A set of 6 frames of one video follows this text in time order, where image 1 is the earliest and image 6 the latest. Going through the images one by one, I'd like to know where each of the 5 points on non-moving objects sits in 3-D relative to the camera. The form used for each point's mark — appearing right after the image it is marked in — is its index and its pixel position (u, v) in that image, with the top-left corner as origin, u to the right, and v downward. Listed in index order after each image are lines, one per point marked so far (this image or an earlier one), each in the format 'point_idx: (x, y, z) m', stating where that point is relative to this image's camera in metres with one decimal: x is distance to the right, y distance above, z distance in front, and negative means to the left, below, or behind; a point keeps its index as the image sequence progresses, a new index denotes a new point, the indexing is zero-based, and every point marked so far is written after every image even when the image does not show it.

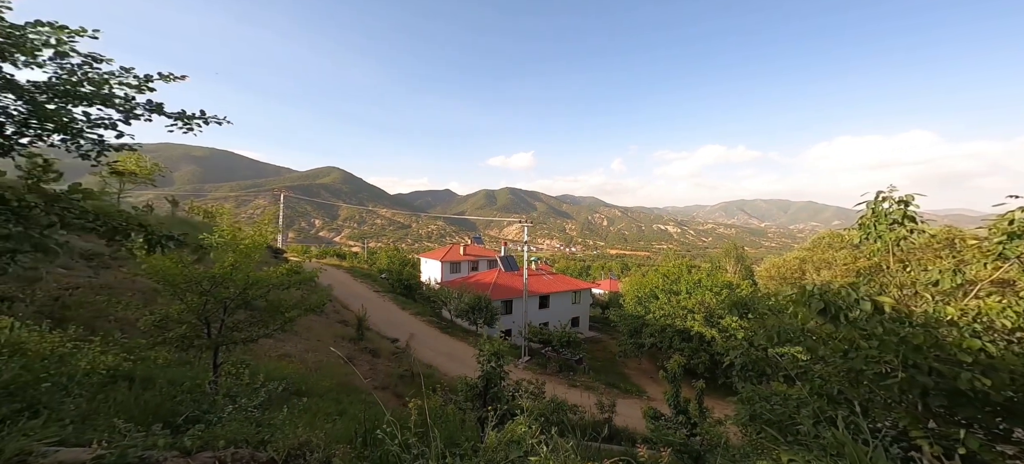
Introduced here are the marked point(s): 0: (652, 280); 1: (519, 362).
0: (+6.7, -2.3, +18.7) m
1: (+0.2, -5.1, +15.3) m
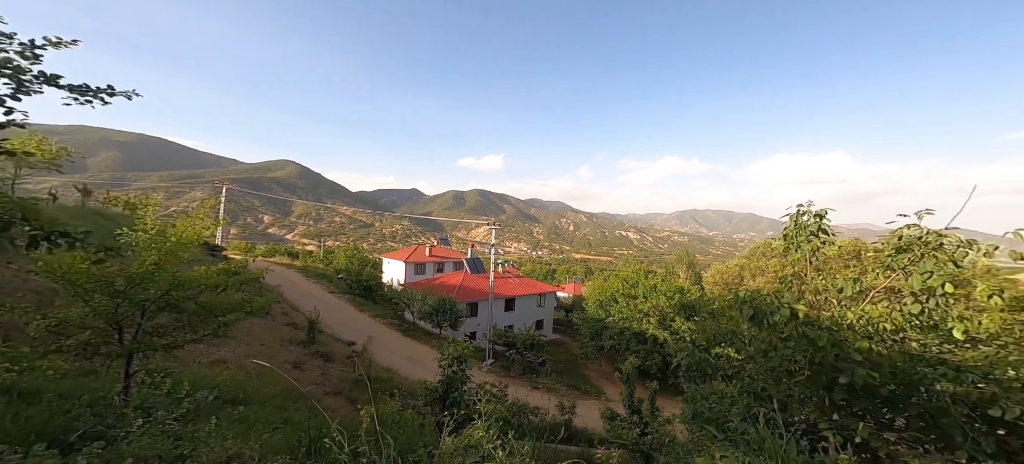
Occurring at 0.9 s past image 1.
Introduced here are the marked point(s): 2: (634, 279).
0: (+5.0, -2.6, +19.3) m
1: (-1.2, -5.2, +15.3) m
2: (+5.9, -2.2, +18.7) m
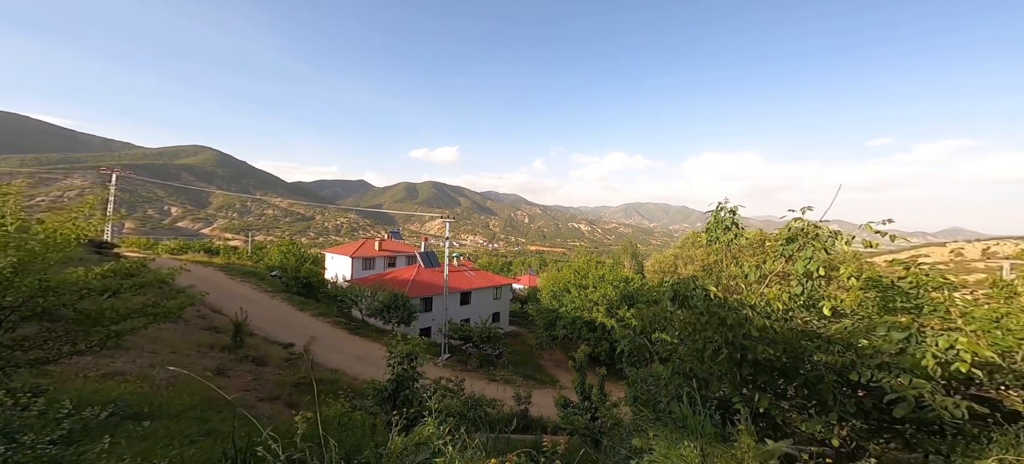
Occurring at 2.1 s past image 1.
0: (+2.6, -2.2, +19.9) m
1: (-2.9, -4.9, +15.0) m
2: (+3.6, -1.9, +19.4) m
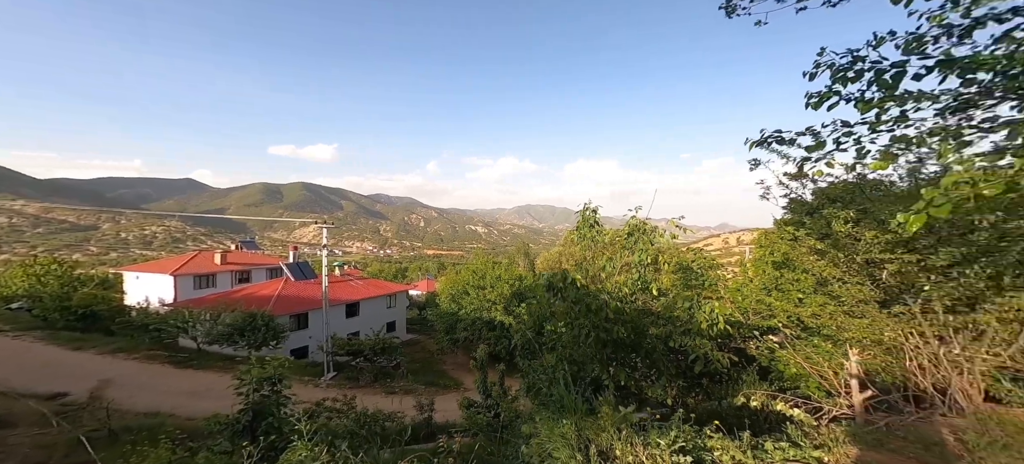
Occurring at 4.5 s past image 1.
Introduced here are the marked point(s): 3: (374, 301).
0: (-2.9, -2.4, +19.8) m
1: (-6.4, -5.1, +13.4) m
2: (-1.8, -2.0, +19.6) m
3: (-7.3, -3.5, +19.6) m
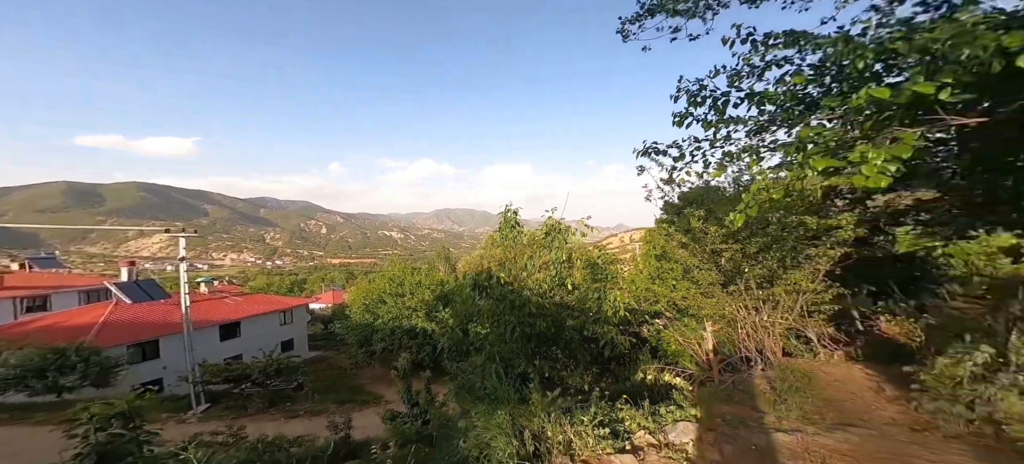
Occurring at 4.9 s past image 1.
0: (-6.6, -2.7, +19.3) m
1: (-8.8, -5.5, +12.3) m
2: (-5.5, -2.2, +19.3) m
3: (-10.8, -3.9, +18.2) m
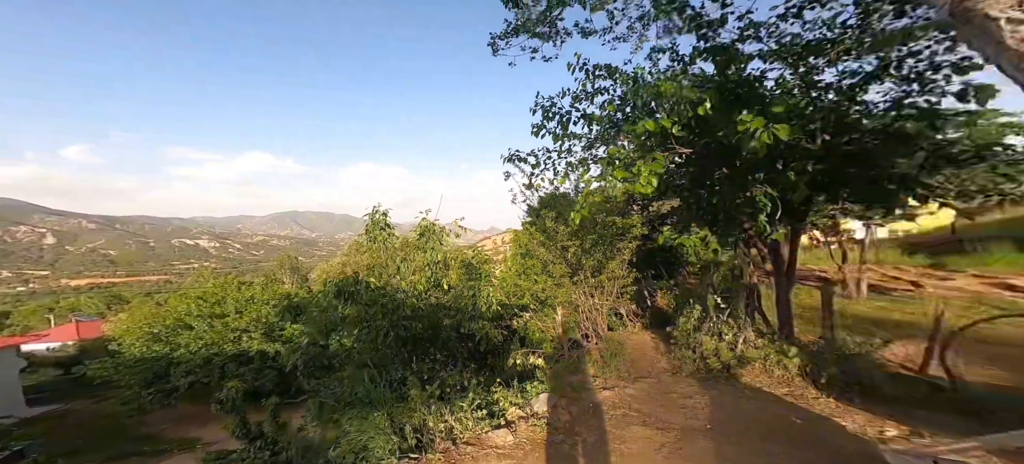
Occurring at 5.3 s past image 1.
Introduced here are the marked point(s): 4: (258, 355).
0: (-11.7, -2.9, +17.2) m
1: (-11.9, -5.8, +9.9) m
2: (-10.6, -2.5, +17.5) m
3: (-15.5, -4.3, +15.1) m
4: (-8.6, -4.5, +16.1) m
